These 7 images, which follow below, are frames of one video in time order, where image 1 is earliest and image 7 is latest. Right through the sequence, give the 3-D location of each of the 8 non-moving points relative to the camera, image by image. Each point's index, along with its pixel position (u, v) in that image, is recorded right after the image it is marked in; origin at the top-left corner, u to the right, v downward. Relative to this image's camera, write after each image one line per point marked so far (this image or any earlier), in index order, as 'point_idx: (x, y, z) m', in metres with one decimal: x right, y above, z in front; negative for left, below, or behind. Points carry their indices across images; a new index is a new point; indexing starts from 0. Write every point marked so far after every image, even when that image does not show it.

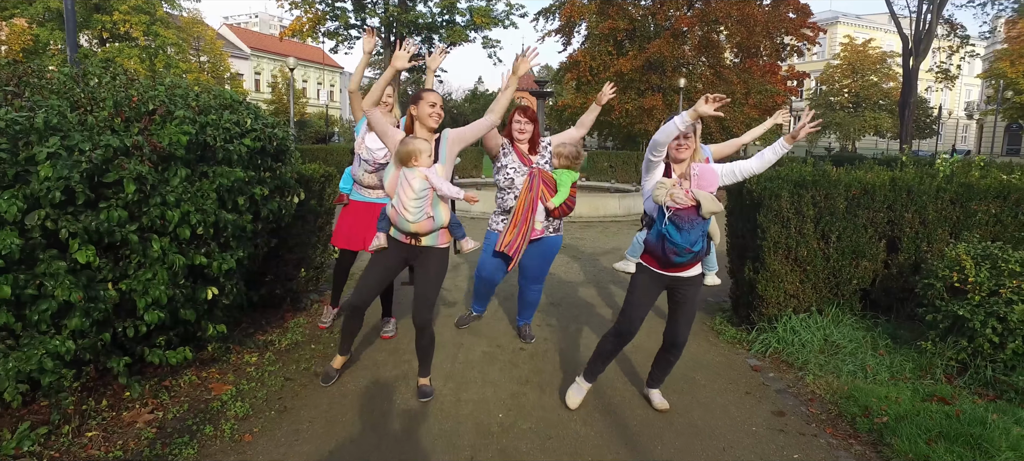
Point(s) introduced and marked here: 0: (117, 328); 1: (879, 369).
0: (-2.1, -0.5, +3.1) m
1: (+2.6, -0.9, +4.1) m
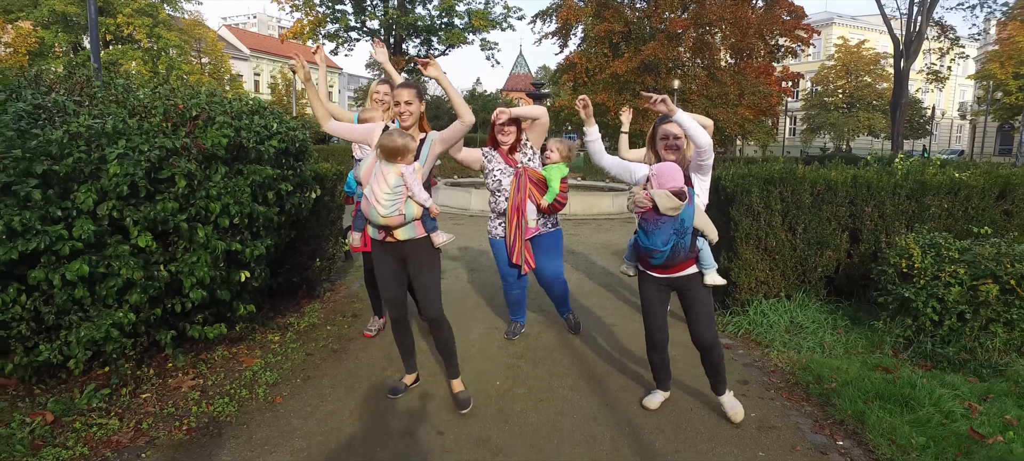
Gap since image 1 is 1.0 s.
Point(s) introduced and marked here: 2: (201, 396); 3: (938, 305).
0: (-2.1, -0.4, +3.6) m
1: (+2.5, -0.9, +4.6) m
2: (-1.9, -1.0, +3.6) m
3: (+3.0, -0.5, +4.3) m
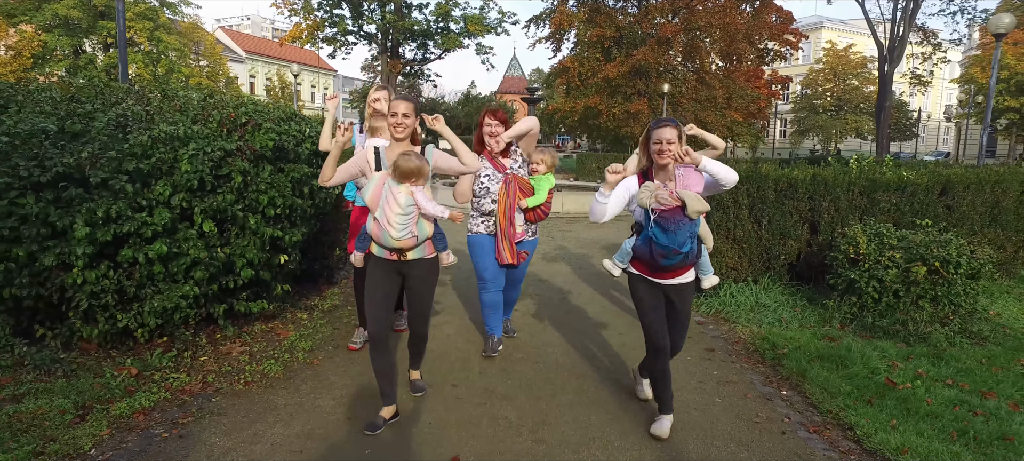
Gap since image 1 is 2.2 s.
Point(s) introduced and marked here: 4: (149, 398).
0: (-2.1, -0.4, +4.3) m
1: (+2.5, -0.8, +5.3) m
2: (-1.9, -0.9, +4.3) m
3: (+3.0, -0.4, +5.0) m
4: (-2.1, -1.0, +3.5) m
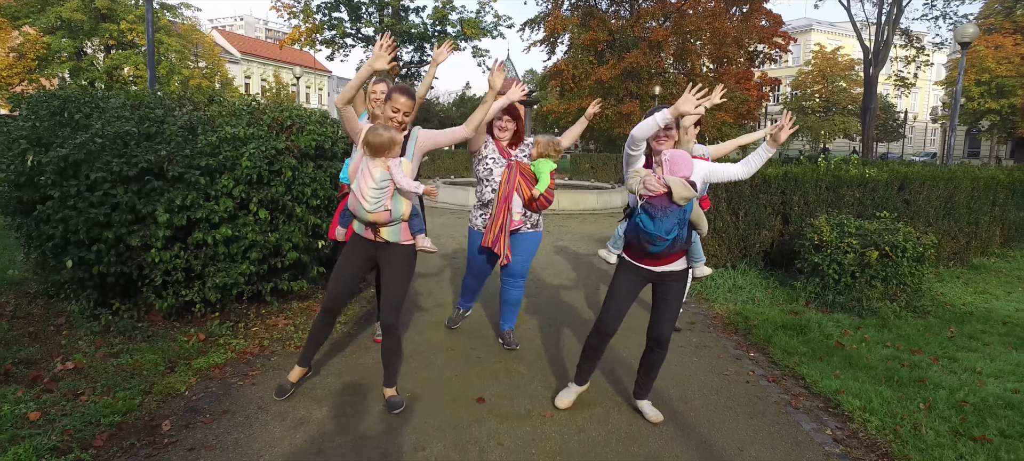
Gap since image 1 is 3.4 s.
0: (-2.0, -0.3, +5.0) m
1: (+2.6, -0.7, +6.1) m
2: (-1.8, -0.8, +5.0) m
3: (+3.1, -0.3, +5.7) m
4: (-2.1, -0.9, +4.2) m
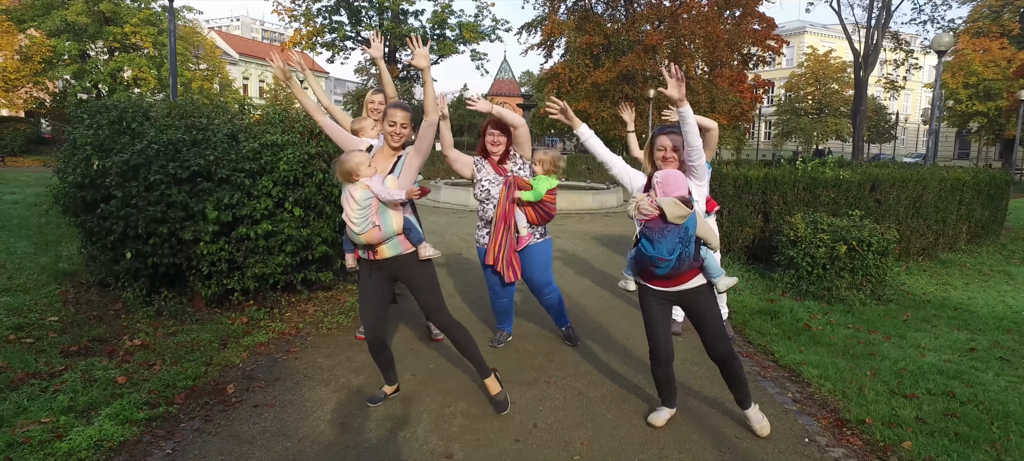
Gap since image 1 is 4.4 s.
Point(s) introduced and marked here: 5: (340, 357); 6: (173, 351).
0: (-2.0, -0.2, +5.5) m
1: (+2.6, -0.6, +6.7) m
2: (-1.8, -0.8, +5.6) m
3: (+3.1, -0.3, +6.3) m
4: (-2.0, -0.9, +4.8) m
5: (-1.3, -1.0, +4.5) m
6: (-2.4, -0.9, +4.3) m
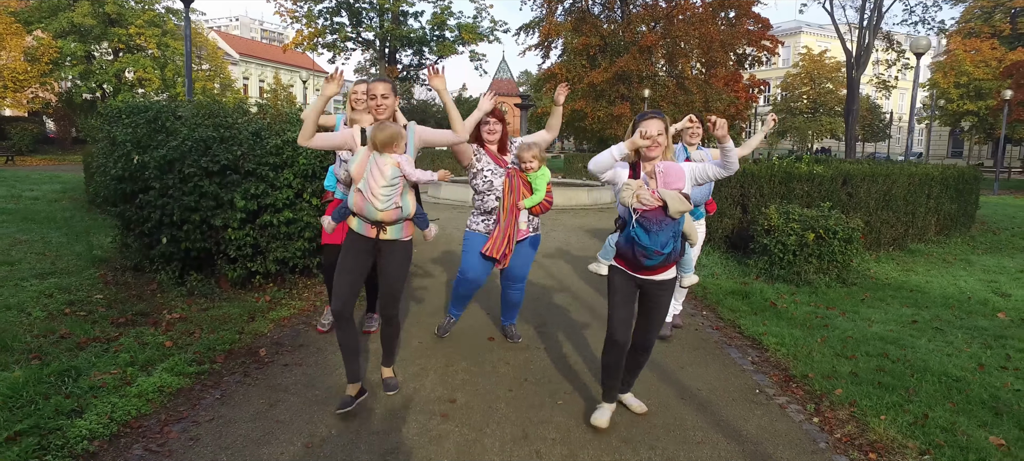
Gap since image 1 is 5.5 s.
0: (-2.0, -0.1, +6.1) m
1: (+2.6, -0.5, +7.2) m
2: (-1.8, -0.7, +6.1) m
3: (+3.1, -0.2, +6.9) m
4: (-2.0, -0.7, +5.4) m
5: (-1.3, -0.8, +5.0) m
6: (-2.5, -0.7, +4.8) m
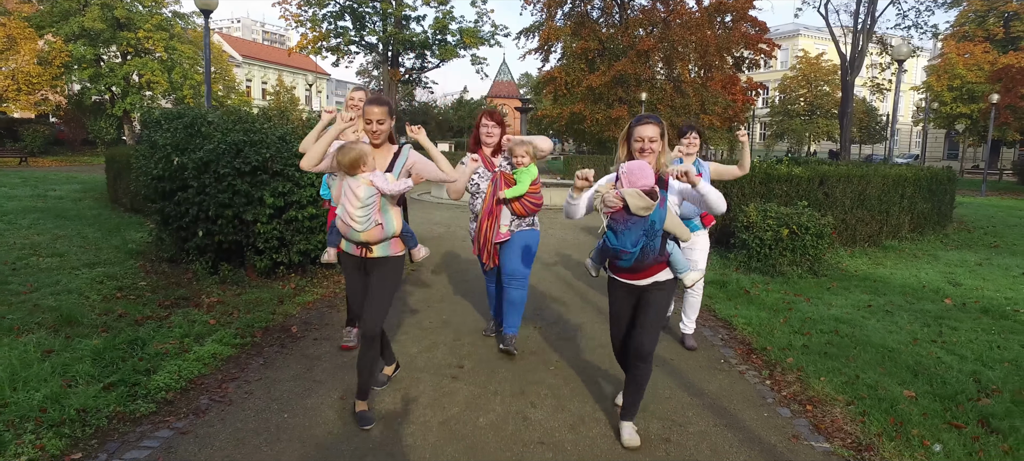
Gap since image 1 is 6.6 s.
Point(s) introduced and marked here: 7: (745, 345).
0: (-2.0, -0.1, +6.8) m
1: (+2.6, -0.5, +7.9) m
2: (-1.8, -0.6, +6.8) m
3: (+3.1, -0.1, +7.6) m
4: (-2.0, -0.7, +6.0) m
5: (-1.3, -0.8, +5.7) m
6: (-2.5, -0.7, +5.5) m
7: (+1.9, -0.9, +4.8) m
